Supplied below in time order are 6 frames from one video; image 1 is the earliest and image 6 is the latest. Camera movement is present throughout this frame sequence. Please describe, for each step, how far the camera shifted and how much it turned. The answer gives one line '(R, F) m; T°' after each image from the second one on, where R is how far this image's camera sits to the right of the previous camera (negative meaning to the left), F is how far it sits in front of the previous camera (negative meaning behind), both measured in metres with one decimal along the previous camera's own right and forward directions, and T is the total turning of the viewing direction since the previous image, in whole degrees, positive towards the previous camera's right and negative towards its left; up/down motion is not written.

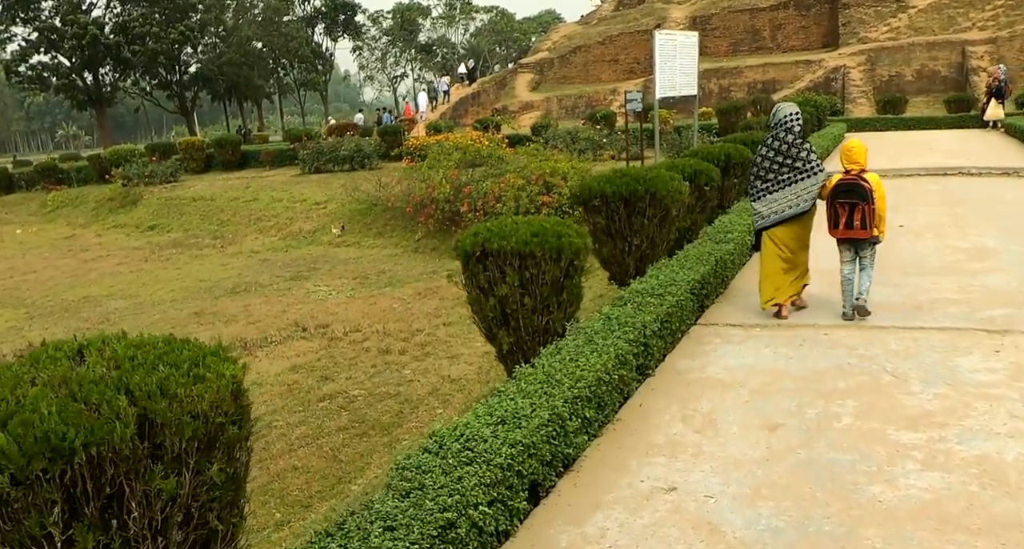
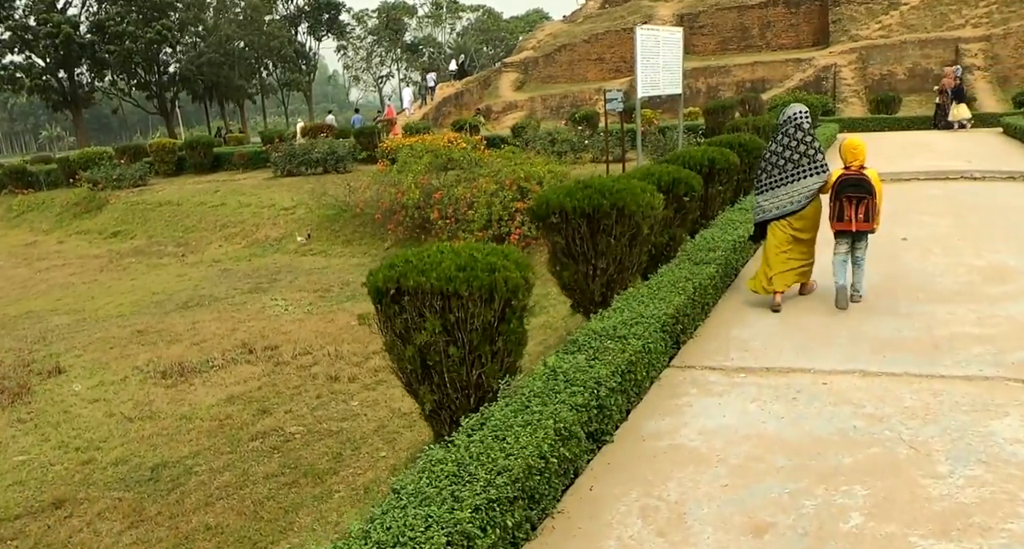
(+0.2, +0.7) m; +1°
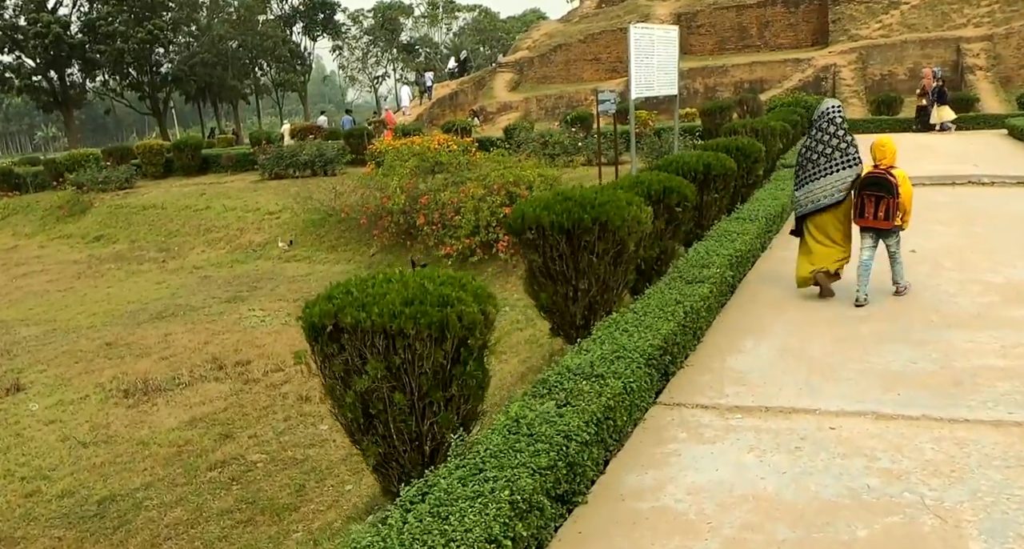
(+0.1, +0.4) m; 0°
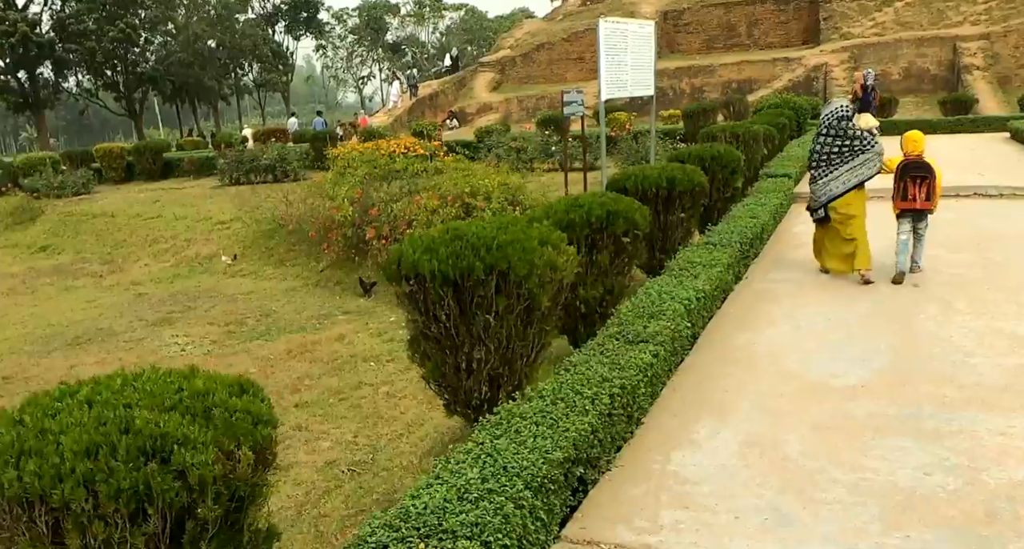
(+0.4, +1.0) m; 0°
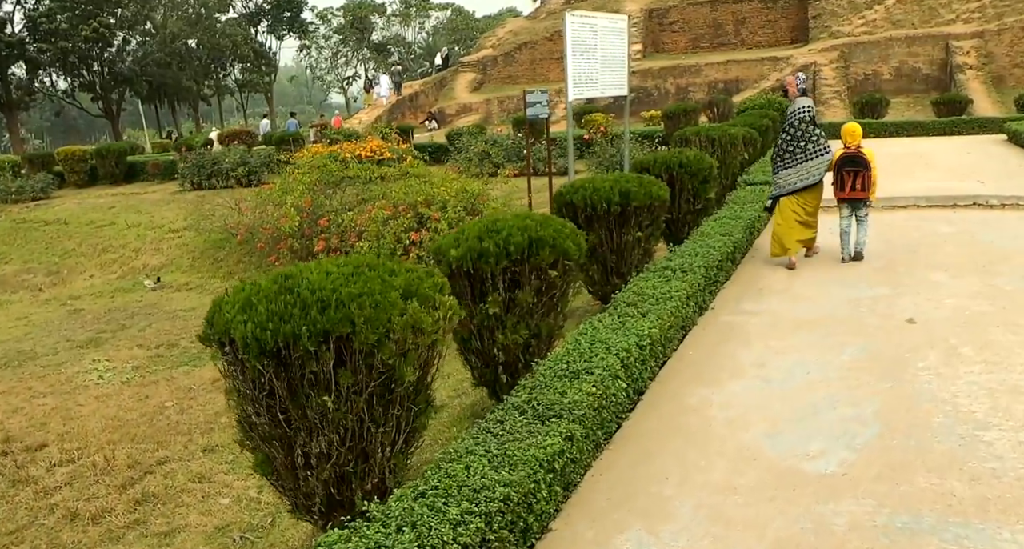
(+0.3, +0.7) m; 0°
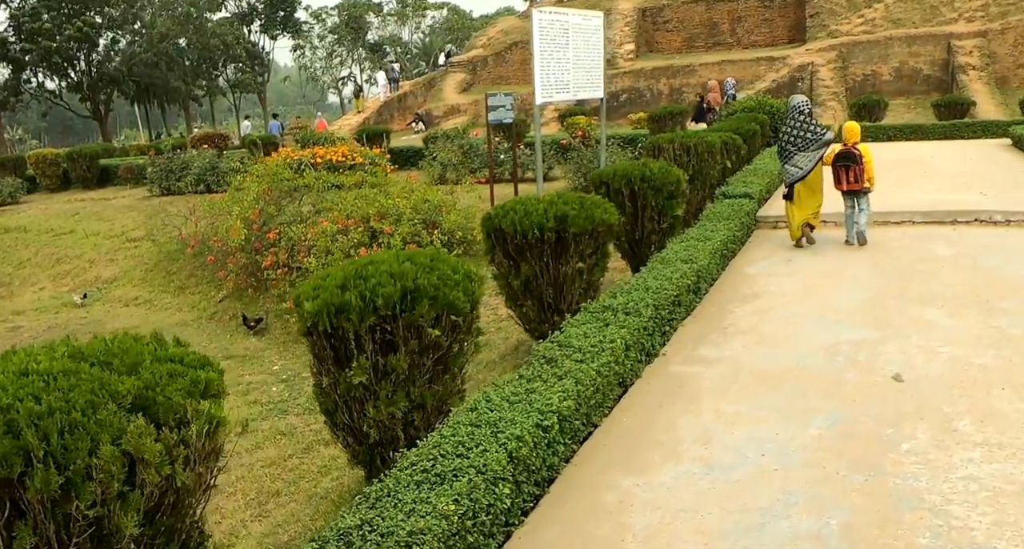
(+0.4, +0.7) m; 0°
